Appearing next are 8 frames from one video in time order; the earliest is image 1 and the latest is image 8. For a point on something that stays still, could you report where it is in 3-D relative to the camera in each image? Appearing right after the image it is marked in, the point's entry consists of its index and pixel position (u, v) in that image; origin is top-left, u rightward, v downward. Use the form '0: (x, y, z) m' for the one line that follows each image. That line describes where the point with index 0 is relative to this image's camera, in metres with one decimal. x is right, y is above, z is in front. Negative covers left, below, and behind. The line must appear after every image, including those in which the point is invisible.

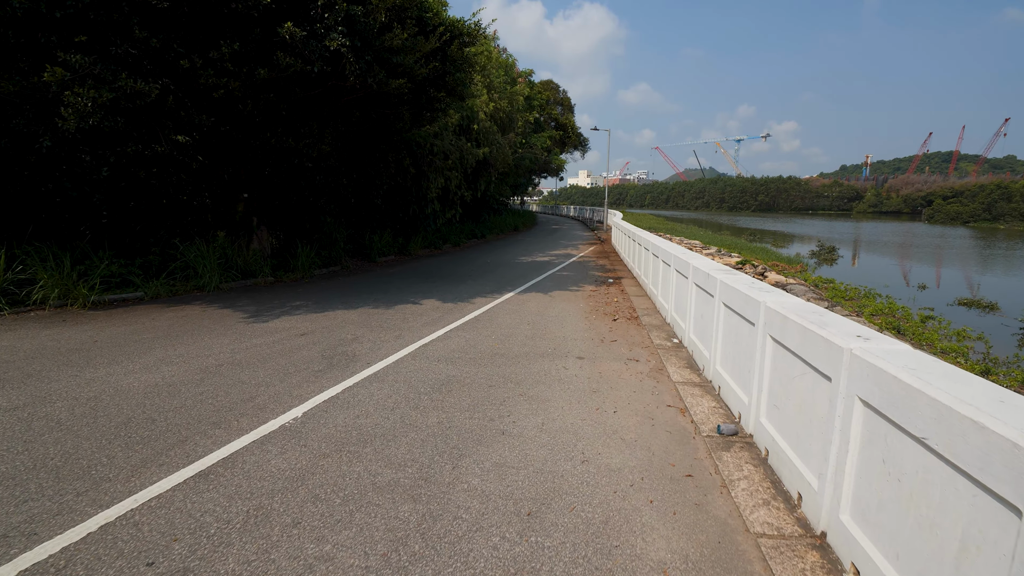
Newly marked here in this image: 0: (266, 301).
0: (-4.0, -0.2, +8.1) m
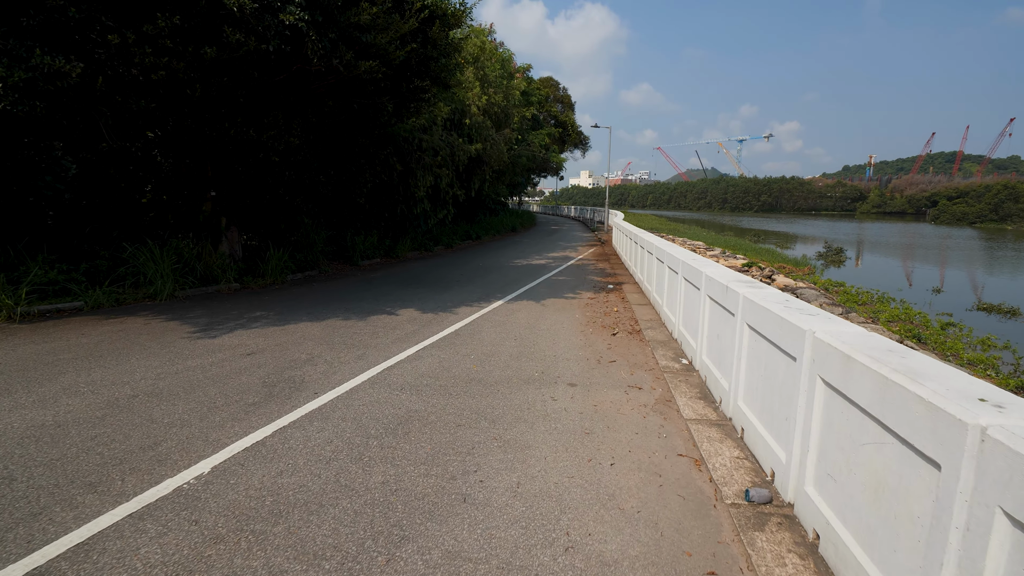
0: (-4.2, -0.3, +7.3) m
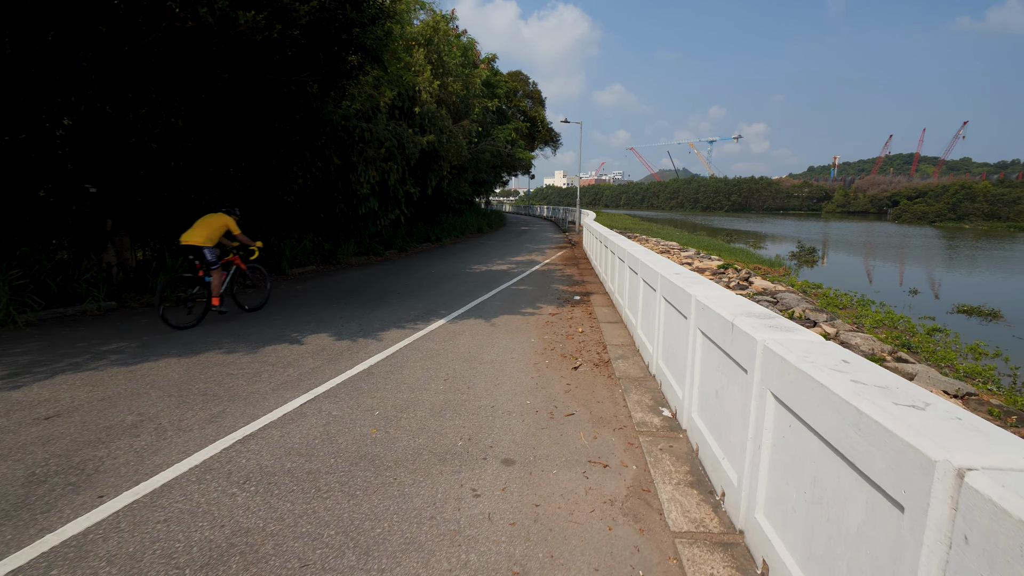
0: (-4.9, -0.6, +5.5) m
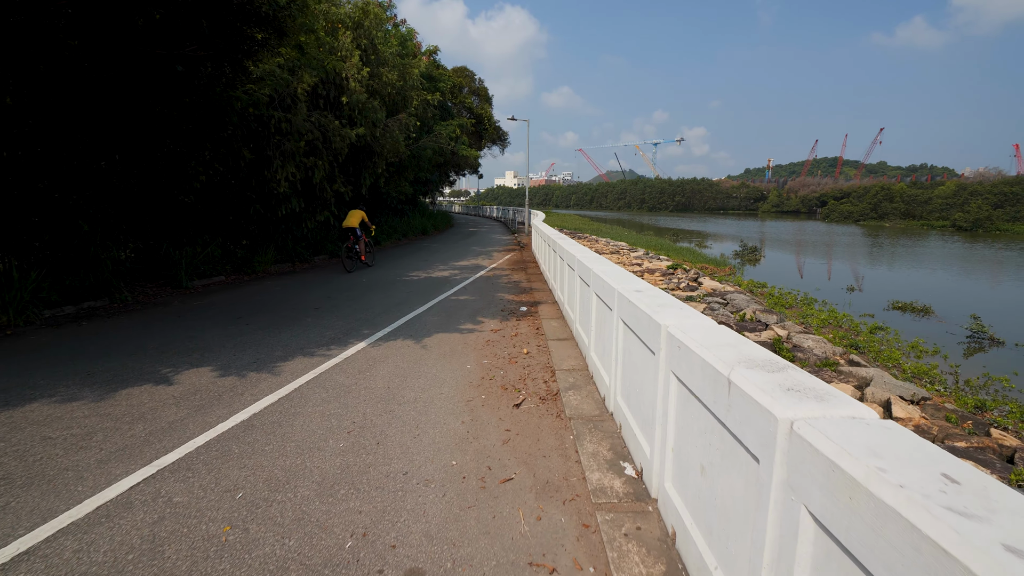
0: (-5.5, -0.9, +4.1) m
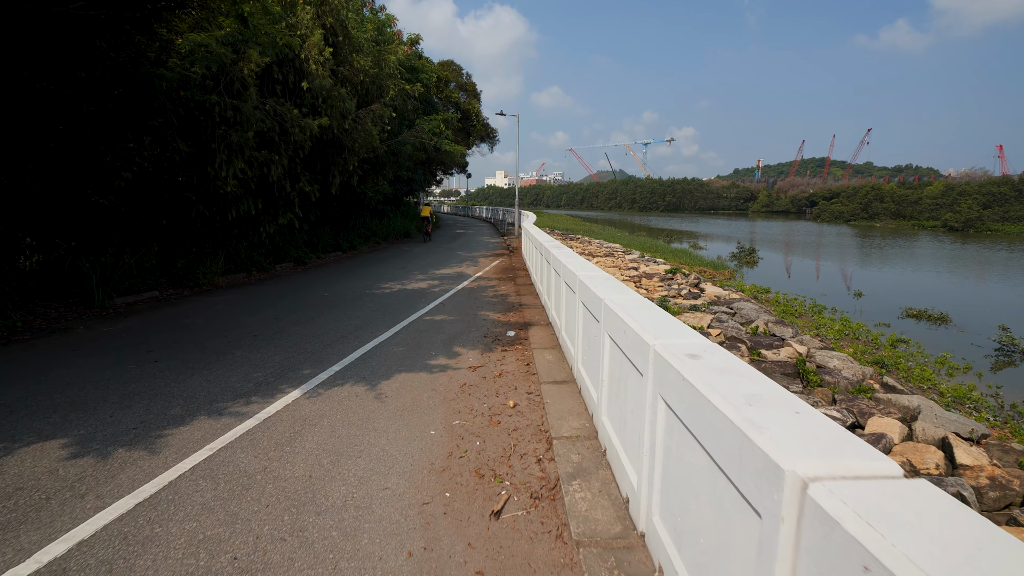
0: (-5.6, -1.1, +2.5) m
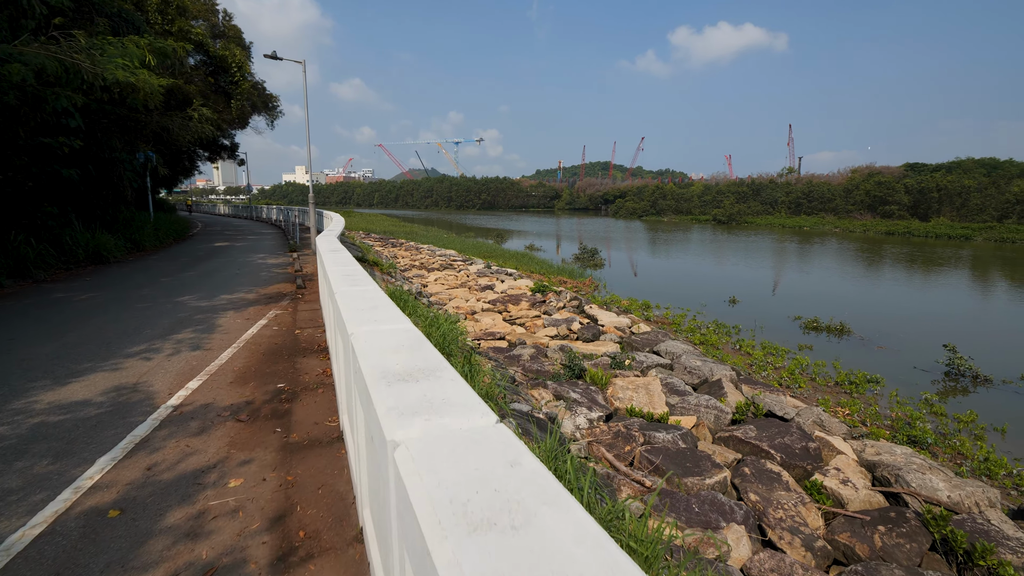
0: (-4.0, -2.6, -6.0) m
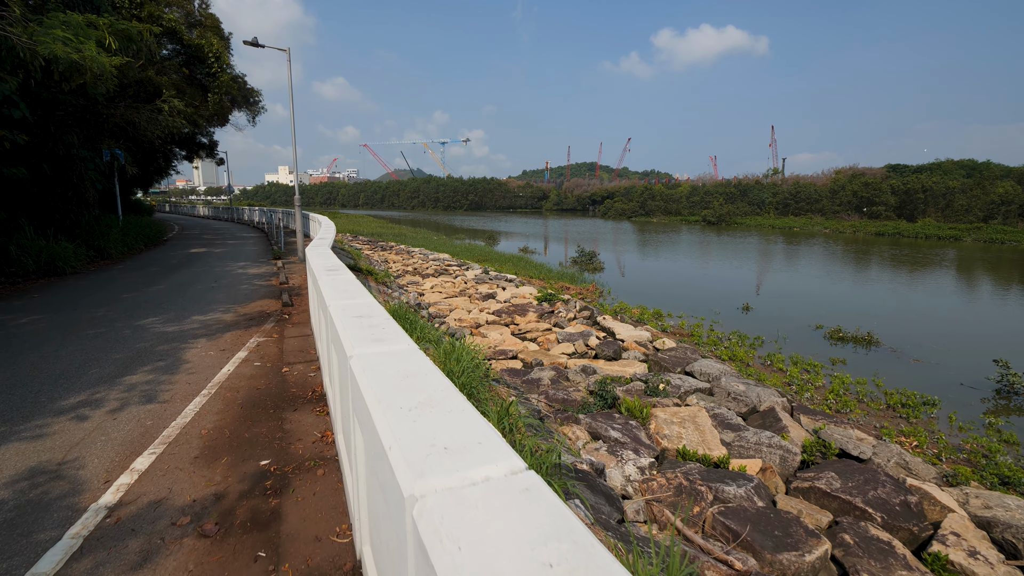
0: (-3.2, -2.8, -7.3) m
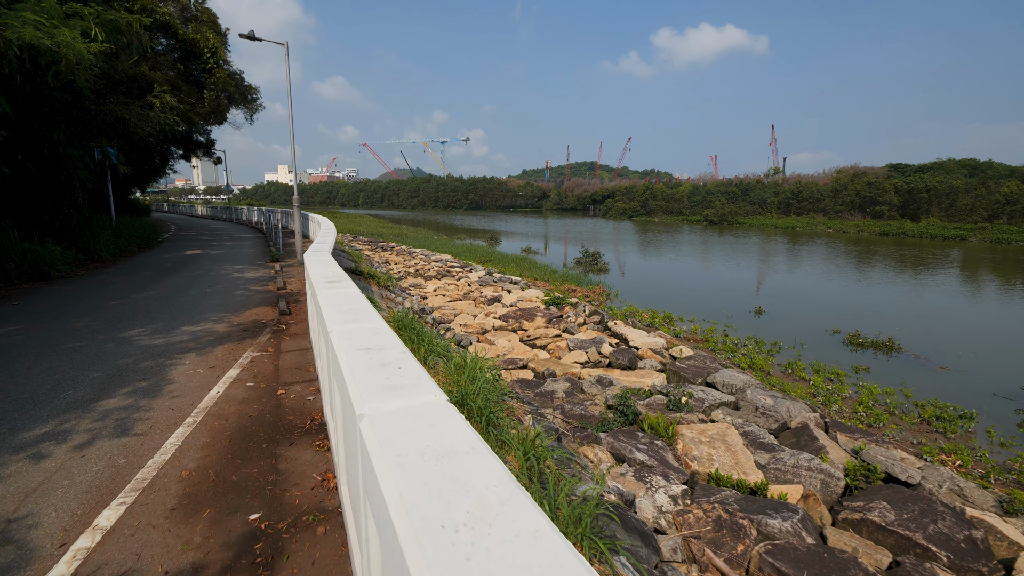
0: (-3.0, -2.9, -7.9) m
